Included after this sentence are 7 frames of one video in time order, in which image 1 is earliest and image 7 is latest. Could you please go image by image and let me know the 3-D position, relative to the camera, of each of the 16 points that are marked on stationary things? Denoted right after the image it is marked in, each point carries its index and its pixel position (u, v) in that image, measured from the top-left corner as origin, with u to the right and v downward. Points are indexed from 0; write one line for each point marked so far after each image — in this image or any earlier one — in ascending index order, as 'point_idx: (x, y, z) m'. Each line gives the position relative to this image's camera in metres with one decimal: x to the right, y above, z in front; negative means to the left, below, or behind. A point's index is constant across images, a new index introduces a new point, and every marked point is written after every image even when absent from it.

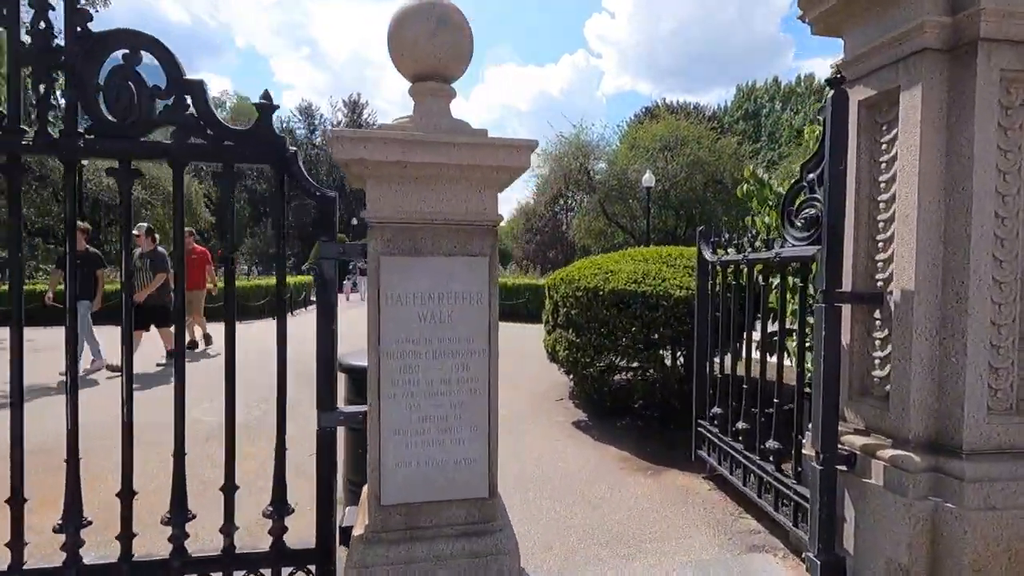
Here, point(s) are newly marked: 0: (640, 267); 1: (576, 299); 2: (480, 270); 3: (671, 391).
0: (+1.6, +0.3, +6.5) m
1: (+0.8, -0.1, +6.6) m
2: (-0.2, +0.1, +2.5) m
3: (+1.8, -1.2, +6.1) m
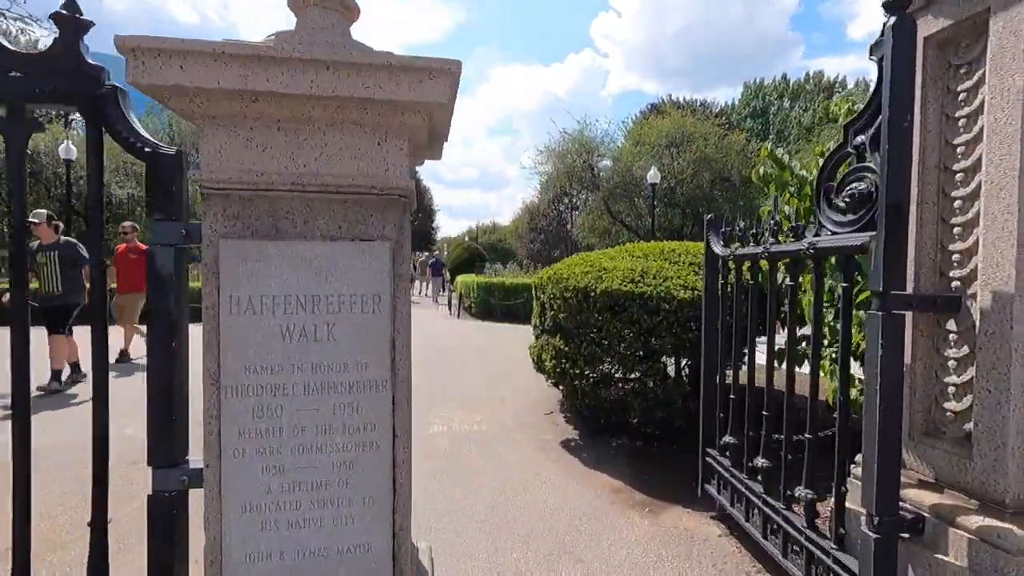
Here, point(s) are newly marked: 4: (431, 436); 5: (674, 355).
0: (+1.3, +0.3, +5.7) m
1: (+0.5, -0.1, +5.7) m
2: (-0.4, +0.1, +1.7) m
3: (+1.6, -1.2, +5.2) m
4: (-0.9, -1.7, +6.3) m
5: (+1.6, -0.6, +5.2) m
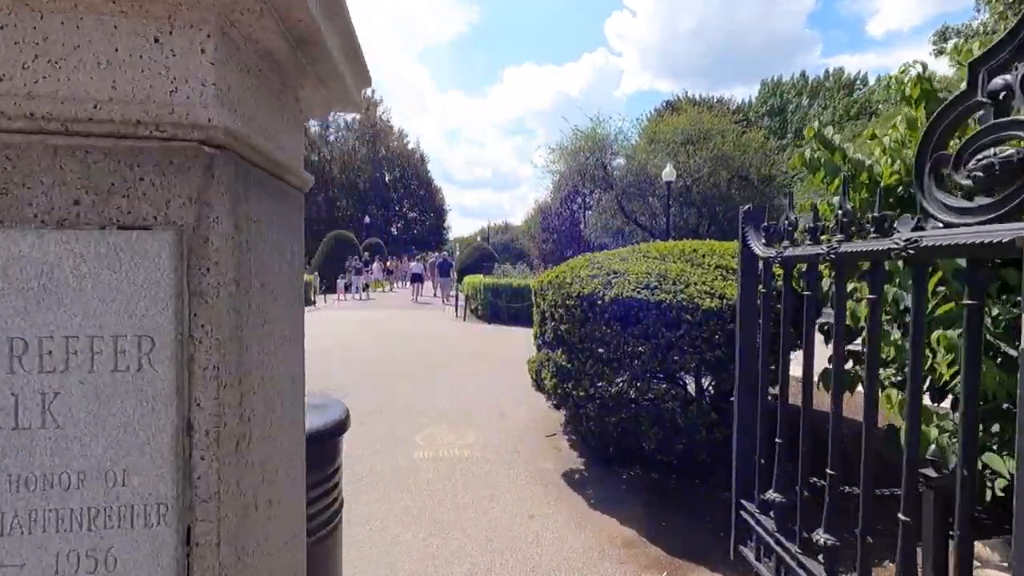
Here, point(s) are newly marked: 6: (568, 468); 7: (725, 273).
0: (+1.3, +0.2, +4.8) m
1: (+0.5, -0.2, +4.9) m
2: (-0.6, 0.0, +0.9) m
3: (+1.5, -1.2, +4.4) m
4: (-1.0, -1.8, +5.5) m
5: (+1.5, -0.7, +4.3) m
6: (+0.5, -1.7, +5.2) m
7: (+1.8, +0.1, +4.6) m
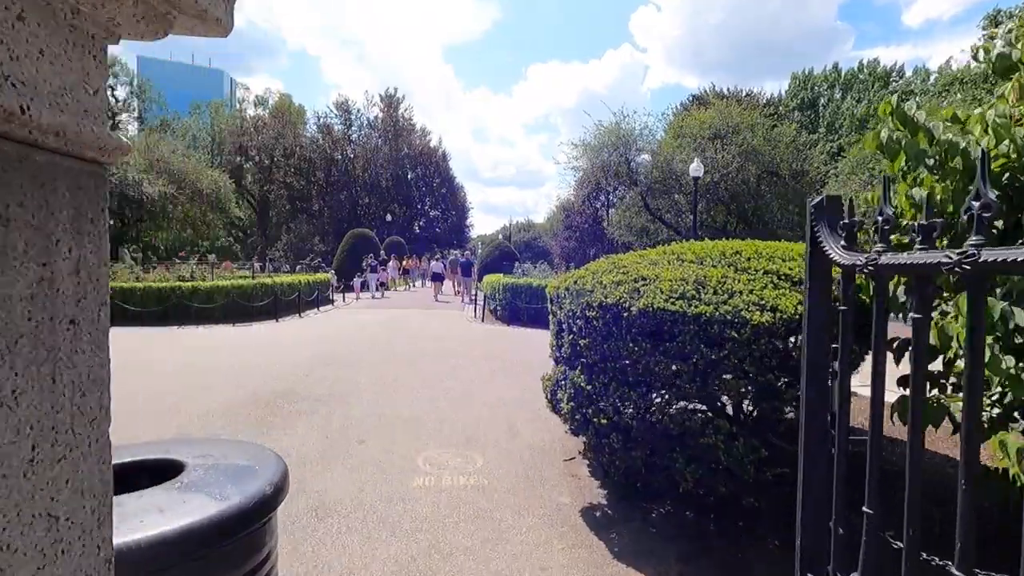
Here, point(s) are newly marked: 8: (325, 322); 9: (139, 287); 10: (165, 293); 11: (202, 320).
0: (+1.4, +0.1, +4.1) m
1: (+0.6, -0.3, +4.2) m
2: (-0.7, 0.0, +0.2) m
3: (+1.6, -1.3, +3.6) m
4: (-0.8, -1.8, +4.9) m
5: (+1.5, -0.8, +3.6) m
6: (+0.6, -1.8, +4.5) m
7: (+1.9, +0.1, +3.9) m
8: (-6.5, -1.2, +18.8) m
9: (-12.3, 0.0, +17.8) m
10: (-11.6, -0.1, +18.0) m
11: (-10.5, -1.1, +18.3) m
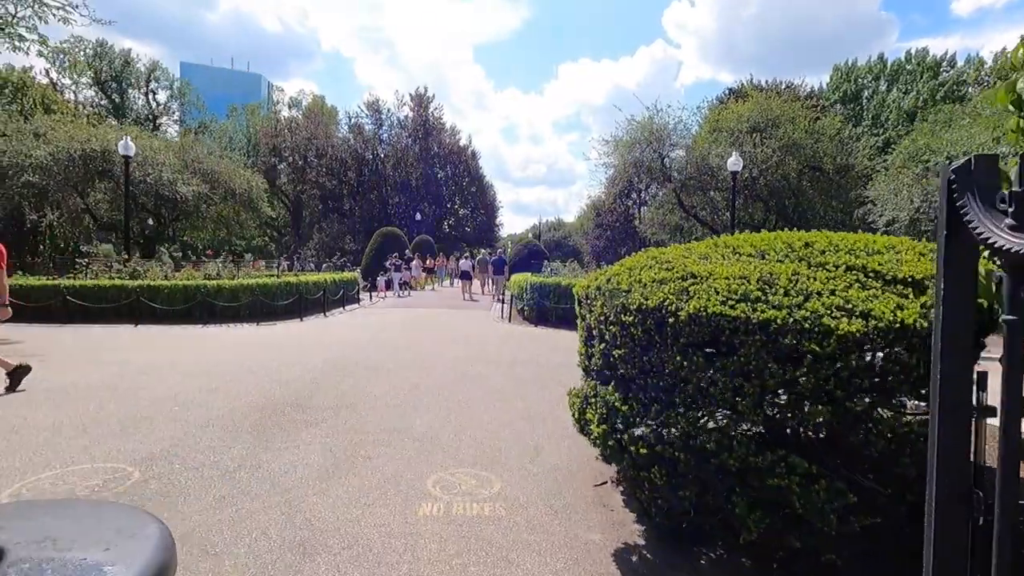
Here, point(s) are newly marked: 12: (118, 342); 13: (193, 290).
0: (+1.5, +0.1, +3.3) m
1: (+0.7, -0.3, +3.5) m
2: (-0.7, 0.0, -0.4) m
3: (+1.6, -1.3, +2.9) m
4: (-0.7, -1.8, +4.3) m
5: (+1.6, -0.8, +2.8) m
6: (+0.8, -1.8, +3.8) m
7: (+2.0, +0.1, +3.1) m
8: (-5.6, -1.1, +18.5) m
9: (-11.4, +0.1, +17.8) m
10: (-10.7, -0.1, +18.0) m
11: (-9.6, -1.0, +18.2) m
12: (-9.6, -1.3, +13.2) m
13: (-10.6, 0.0, +17.9) m
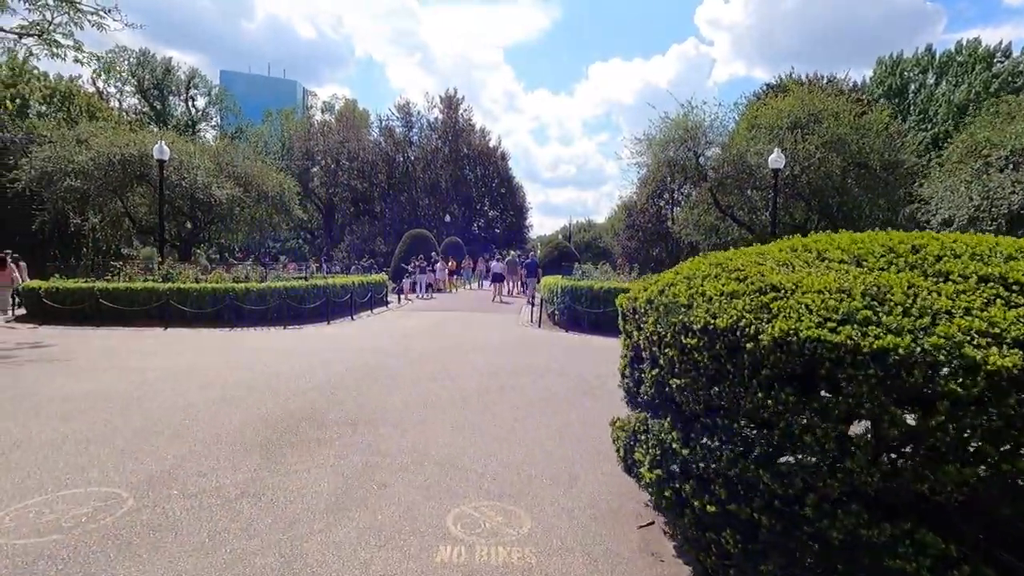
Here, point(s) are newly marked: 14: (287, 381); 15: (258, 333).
0: (+1.6, +0.1, +2.6) m
1: (+0.9, -0.3, +2.8) m
2: (-0.8, -0.1, -1.0) m
3: (+1.8, -1.4, +2.2) m
4: (-0.5, -1.9, +3.7) m
5: (+1.8, -0.8, +2.1) m
6: (+1.0, -1.9, +3.1) m
7: (+2.2, 0.0, +2.4) m
8: (-4.6, -1.2, +18.1) m
9: (-10.4, 0.0, +17.8) m
10: (-9.7, -0.2, +17.9) m
11: (-8.6, -1.1, +18.1) m
12: (-8.9, -1.4, +13.1) m
13: (-9.6, -0.1, +17.9) m
14: (-3.6, -1.5, +8.6) m
15: (-7.3, -1.3, +15.5) m
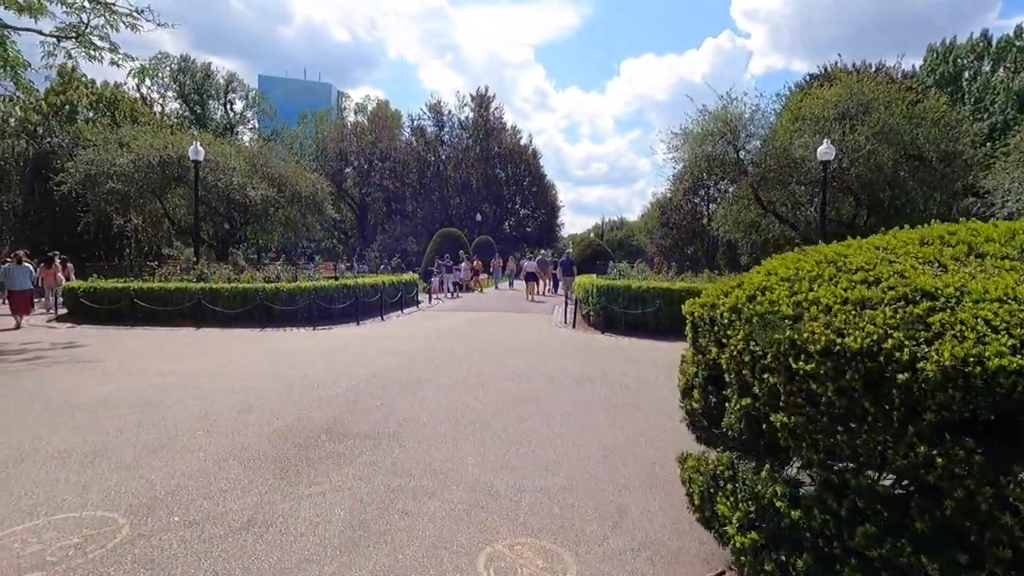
0: (+1.8, 0.0, +1.9) m
1: (+1.1, -0.3, +2.1) m
2: (-0.8, -0.1, -1.6) m
3: (+1.9, -1.4, +1.4) m
4: (-0.2, -1.9, +3.1) m
5: (+1.9, -0.9, +1.4) m
6: (+1.2, -1.9, +2.4) m
7: (+2.3, 0.0, +1.6) m
8: (-3.5, -1.2, +17.7) m
9: (-9.3, 0.0, +17.7) m
10: (-8.6, -0.2, +17.8) m
11: (-7.5, -1.1, +17.9) m
12: (-8.1, -1.4, +12.9) m
13: (-8.5, -0.1, +17.7) m
14: (-3.0, -1.5, +8.2) m
15: (-6.3, -1.3, +15.3) m
